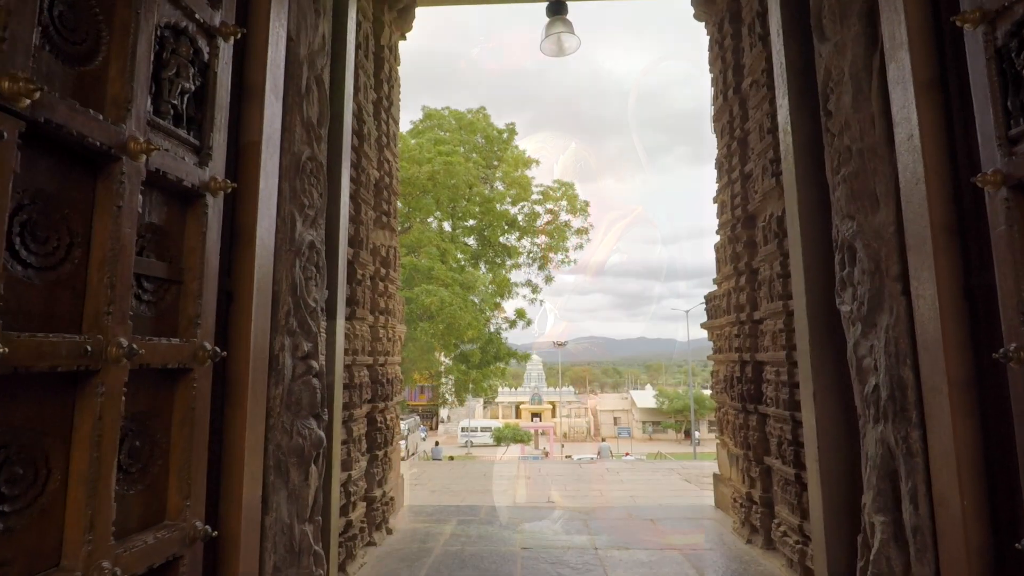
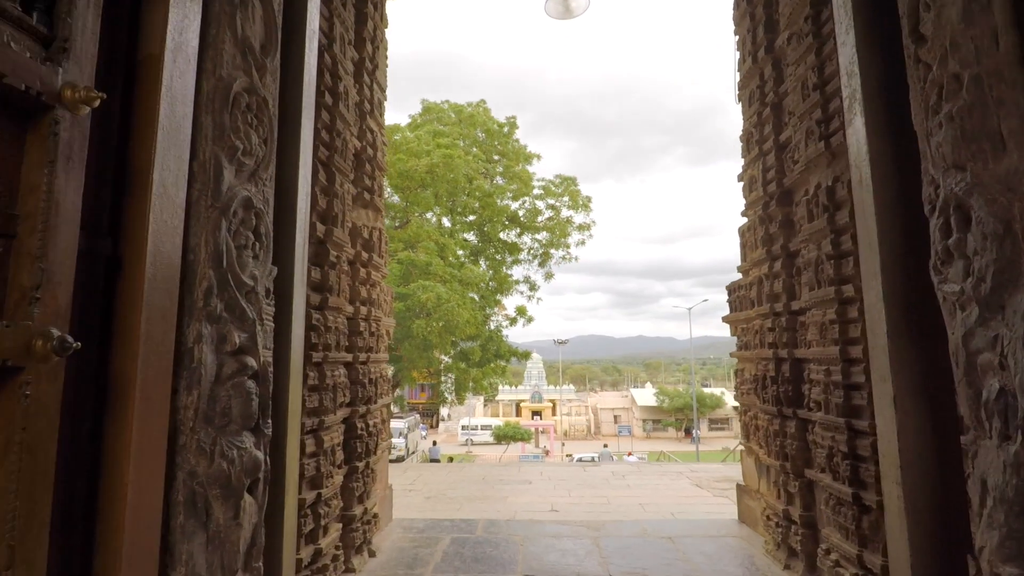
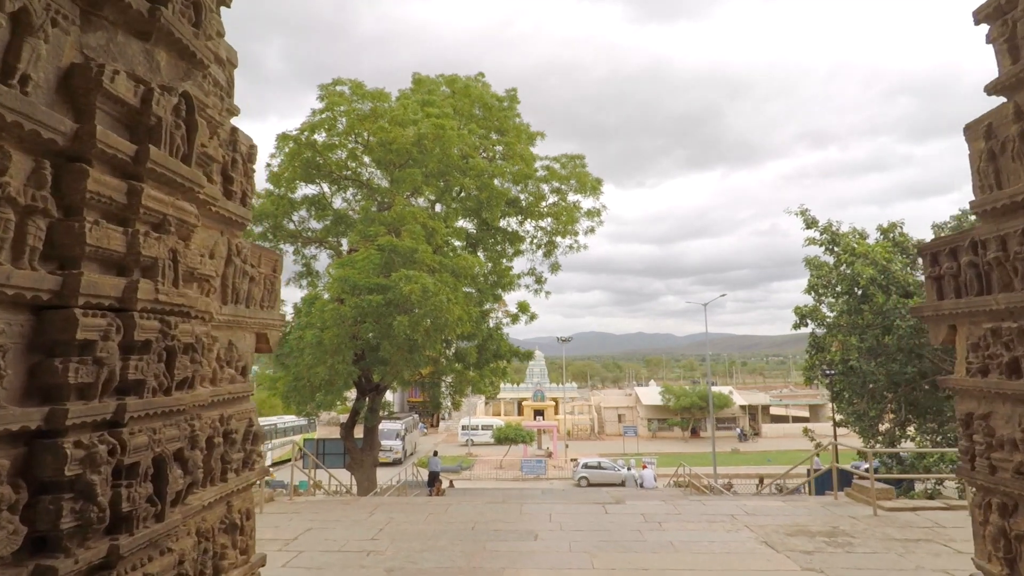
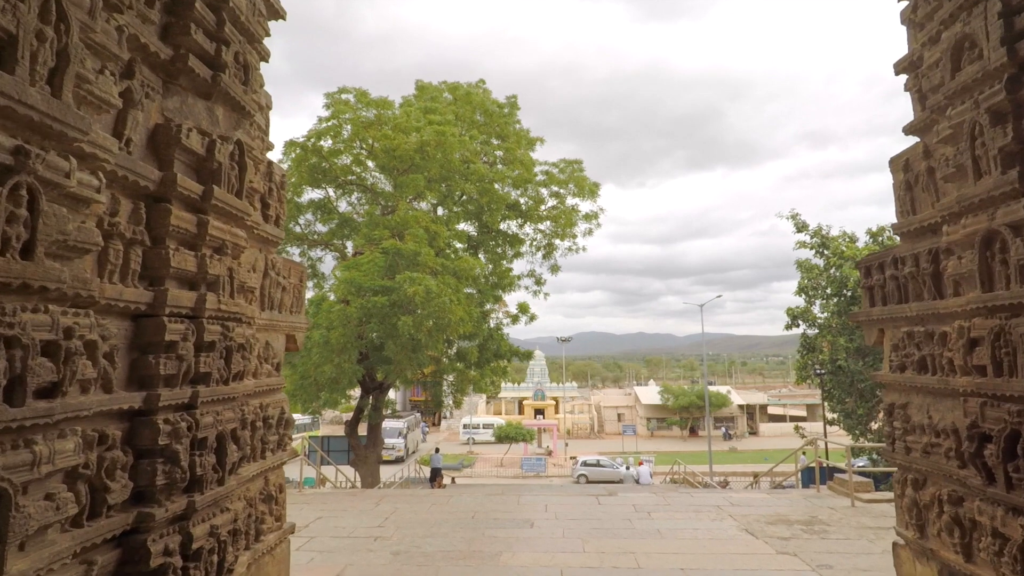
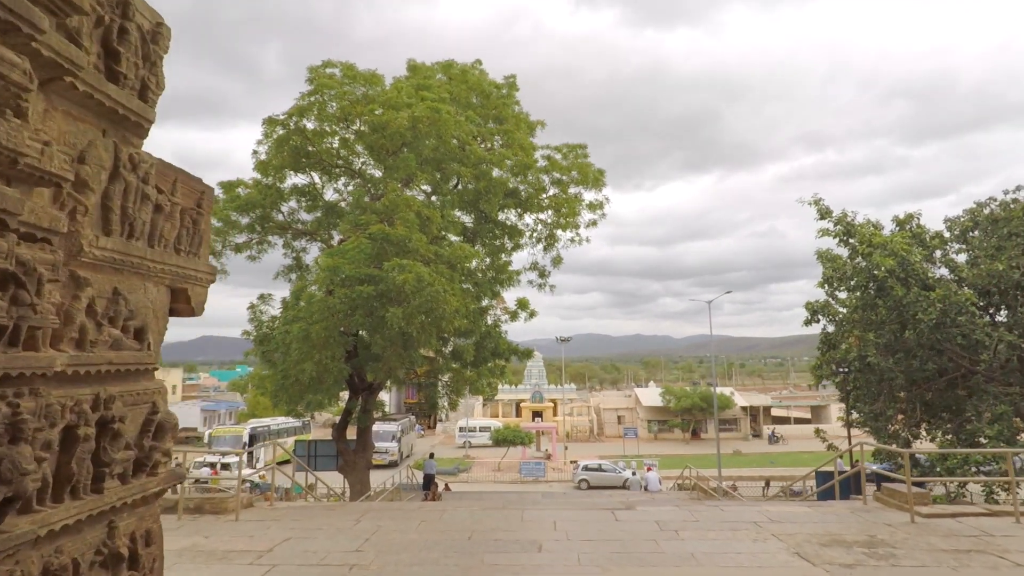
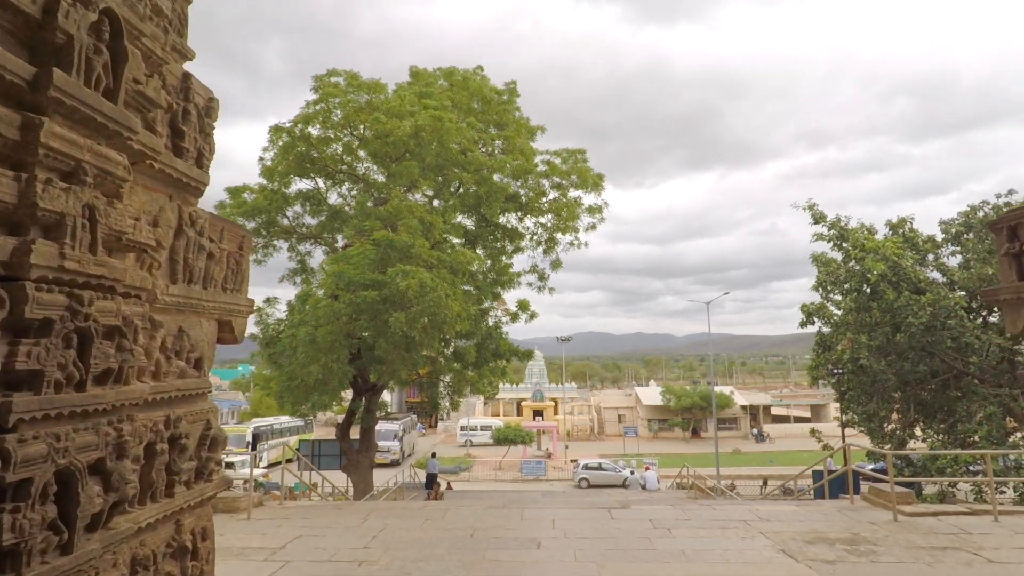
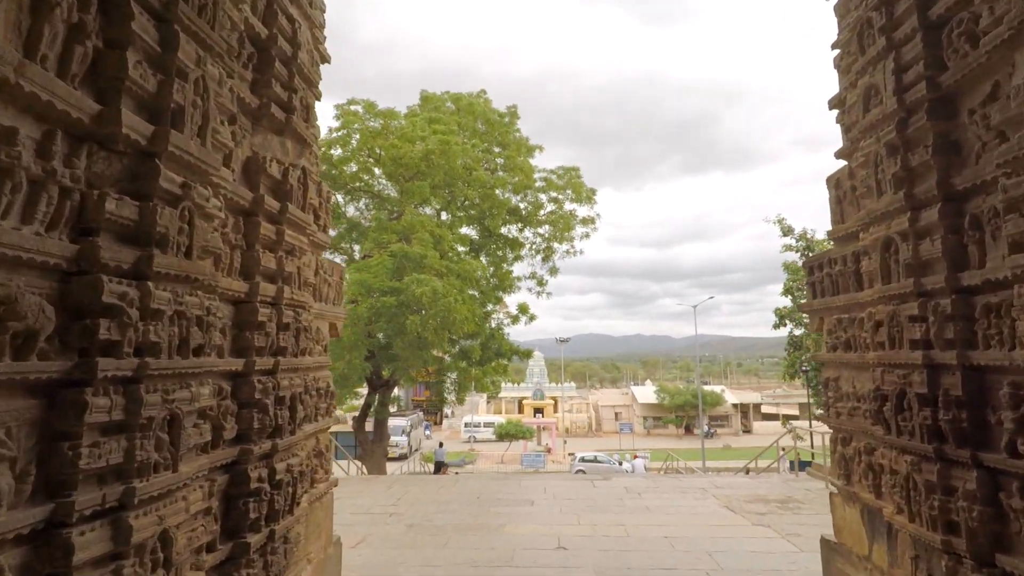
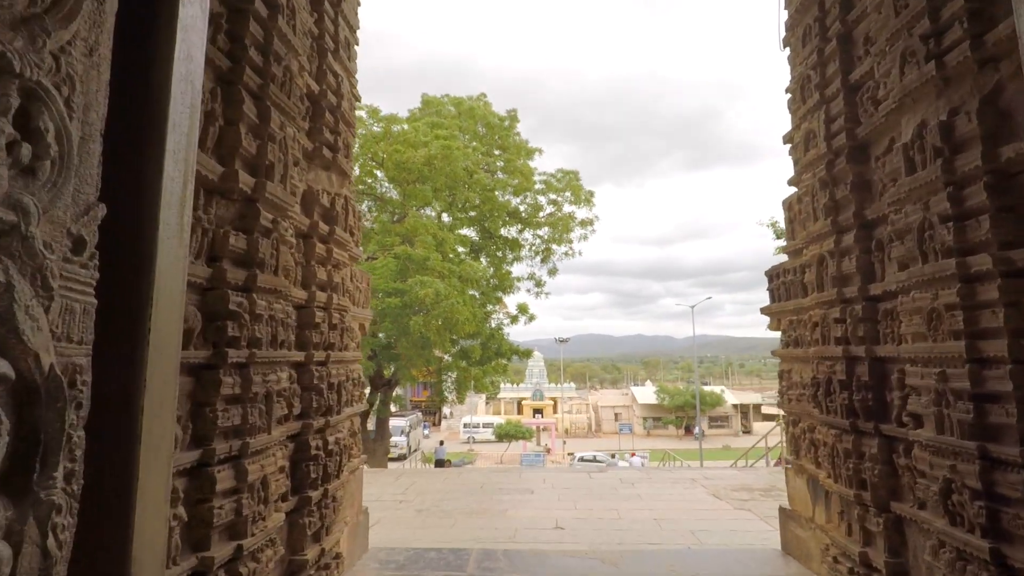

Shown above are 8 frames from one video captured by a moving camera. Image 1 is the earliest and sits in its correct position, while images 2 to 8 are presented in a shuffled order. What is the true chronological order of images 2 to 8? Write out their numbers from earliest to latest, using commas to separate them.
2, 8, 7, 4, 3, 6, 5
